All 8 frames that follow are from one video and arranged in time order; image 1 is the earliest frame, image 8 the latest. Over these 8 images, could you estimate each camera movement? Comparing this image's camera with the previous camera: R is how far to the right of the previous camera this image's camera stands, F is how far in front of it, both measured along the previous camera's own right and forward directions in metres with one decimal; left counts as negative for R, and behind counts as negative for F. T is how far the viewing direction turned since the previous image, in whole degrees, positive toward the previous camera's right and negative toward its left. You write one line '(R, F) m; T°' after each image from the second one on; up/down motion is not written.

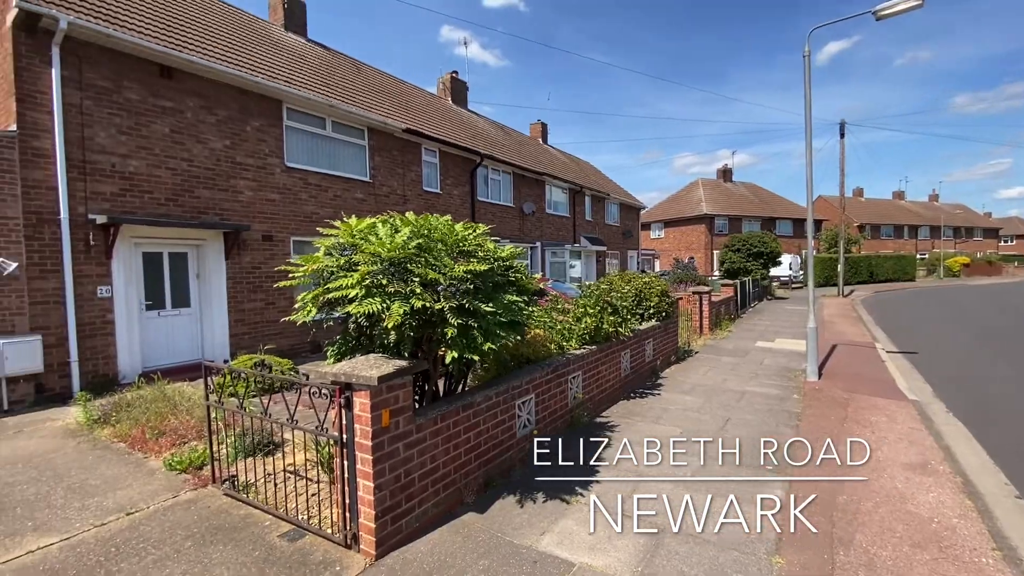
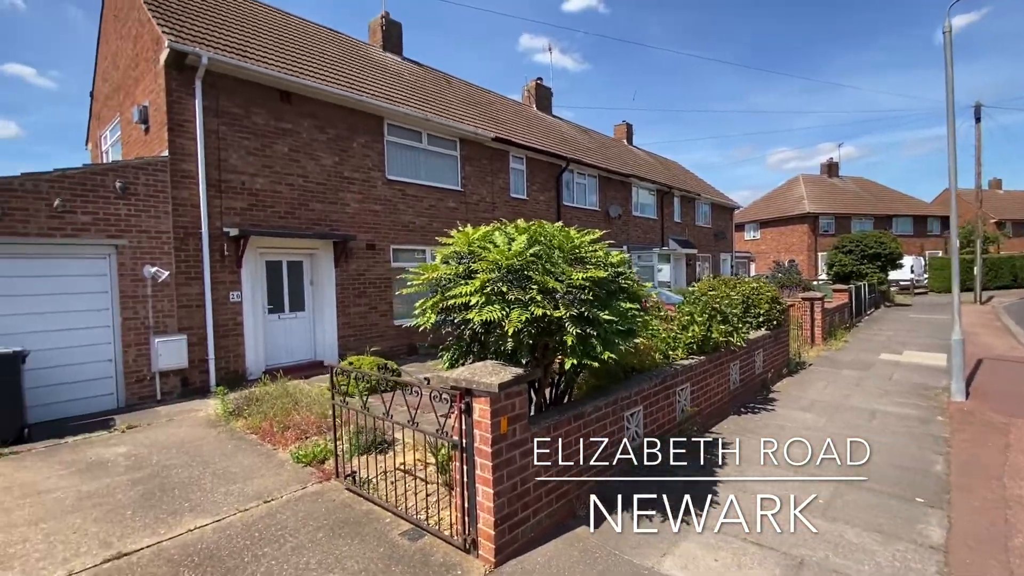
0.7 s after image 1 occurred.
(-0.2, 0.0) m; -9°
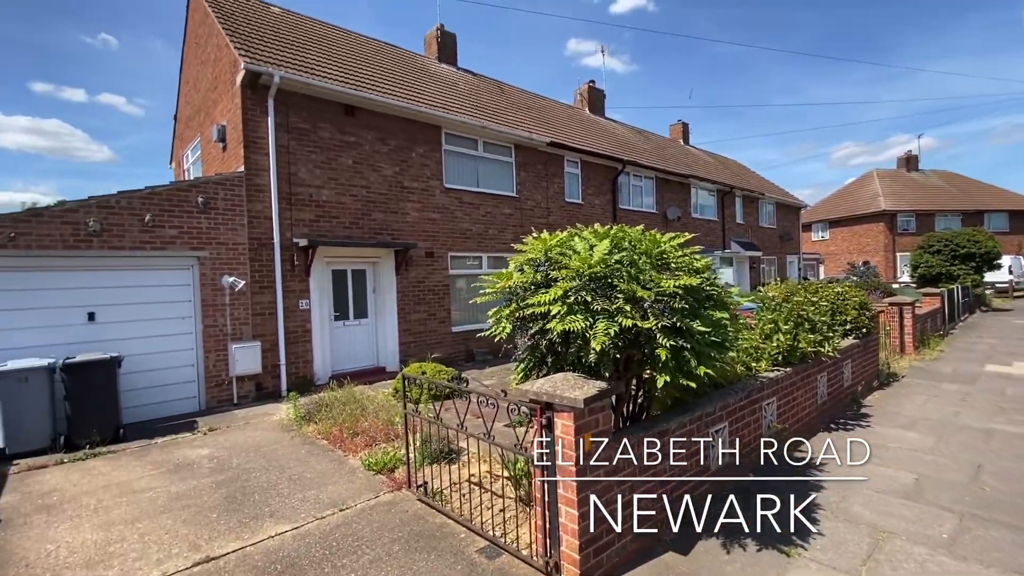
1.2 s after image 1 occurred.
(-0.2, +0.1) m; -6°
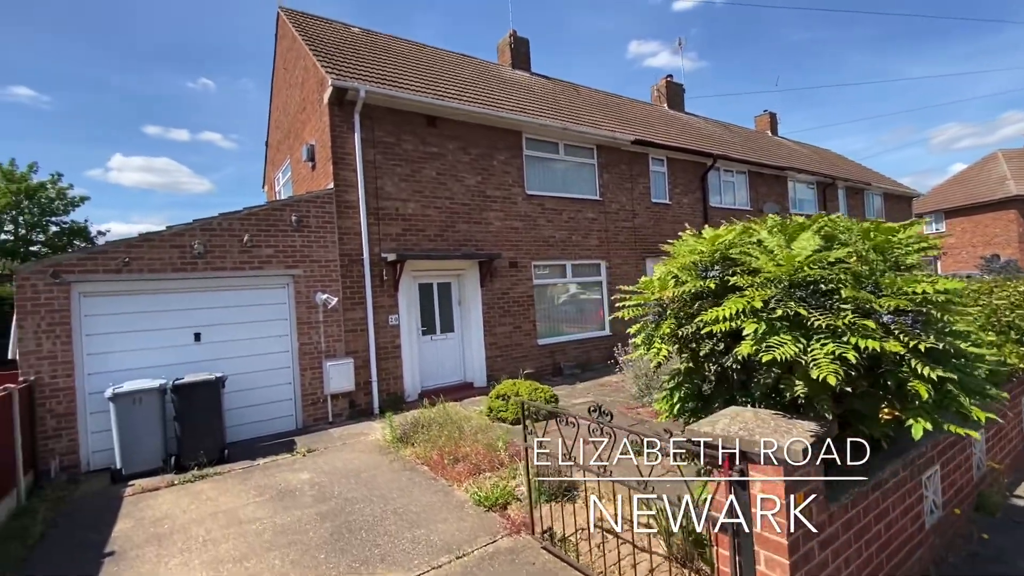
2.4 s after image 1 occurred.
(-0.5, +0.5) m; -8°
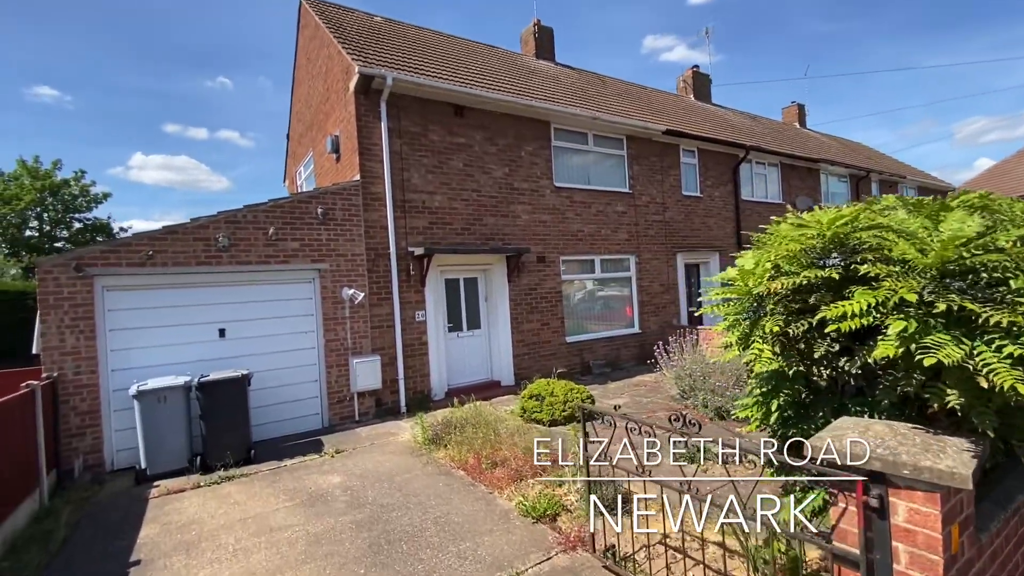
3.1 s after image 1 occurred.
(-0.3, +0.3) m; -2°
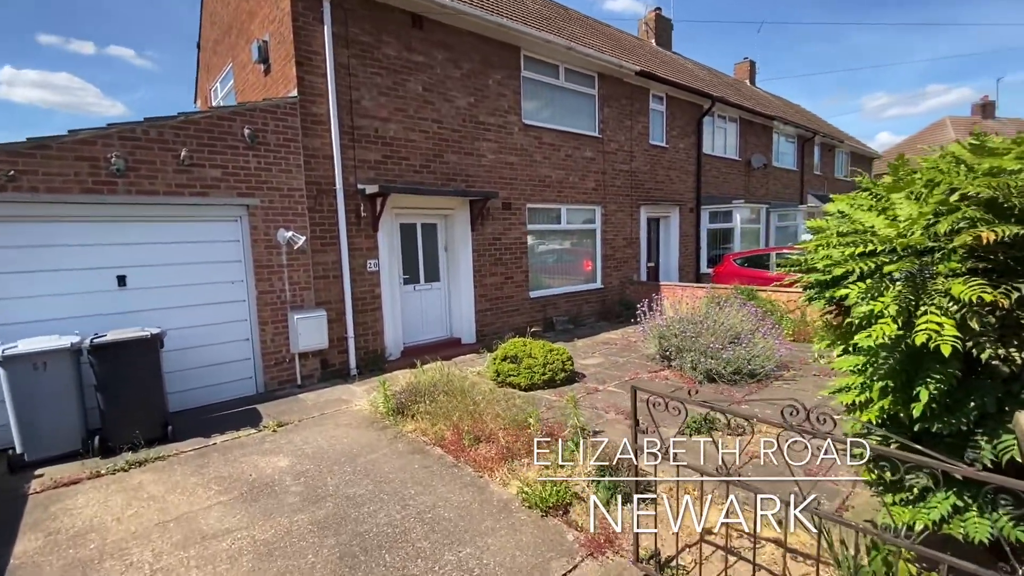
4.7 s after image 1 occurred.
(-0.5, +0.9) m; +8°
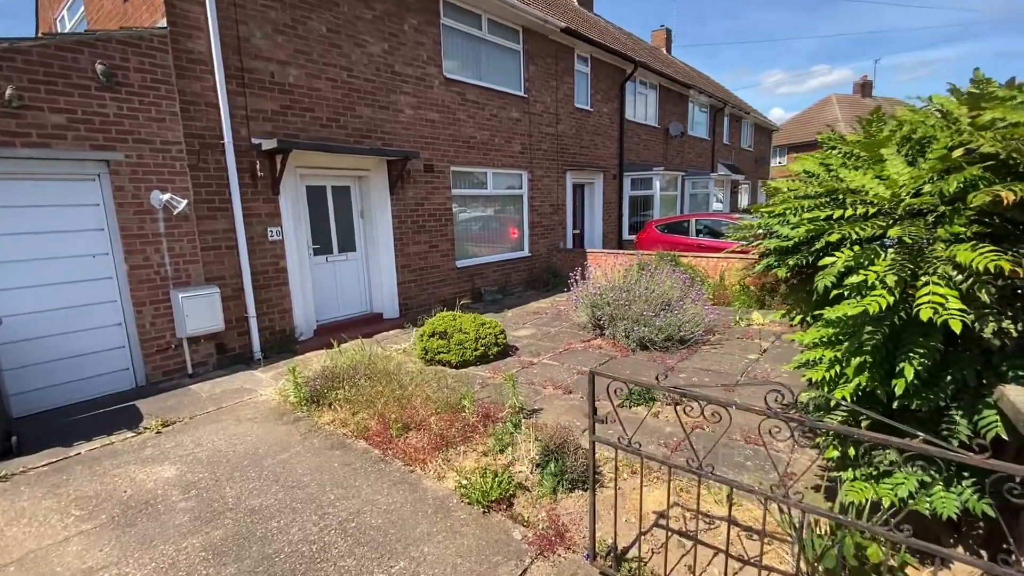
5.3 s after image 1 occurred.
(-0.1, +0.4) m; +9°
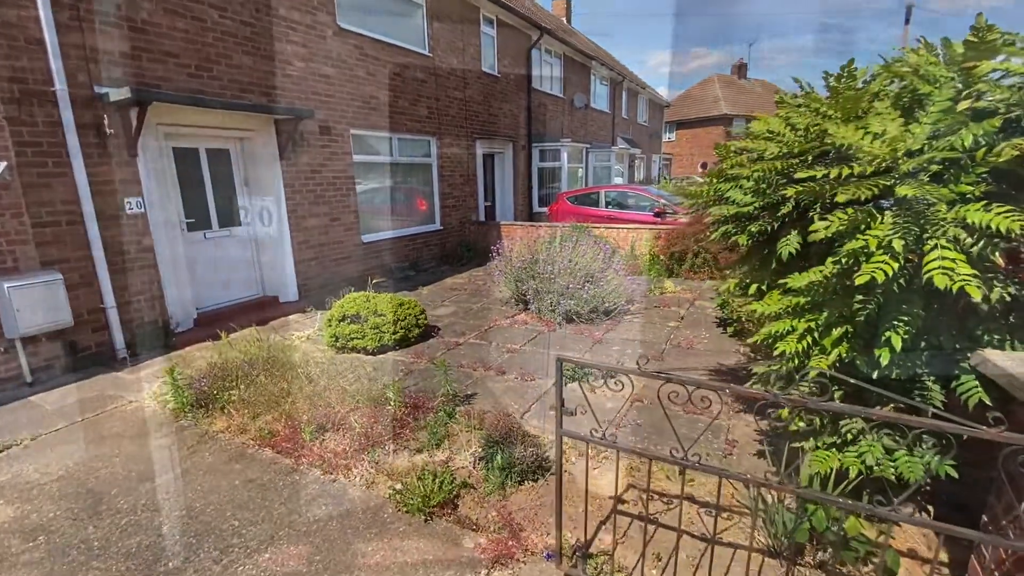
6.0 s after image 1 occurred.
(-0.2, +0.4) m; +11°
